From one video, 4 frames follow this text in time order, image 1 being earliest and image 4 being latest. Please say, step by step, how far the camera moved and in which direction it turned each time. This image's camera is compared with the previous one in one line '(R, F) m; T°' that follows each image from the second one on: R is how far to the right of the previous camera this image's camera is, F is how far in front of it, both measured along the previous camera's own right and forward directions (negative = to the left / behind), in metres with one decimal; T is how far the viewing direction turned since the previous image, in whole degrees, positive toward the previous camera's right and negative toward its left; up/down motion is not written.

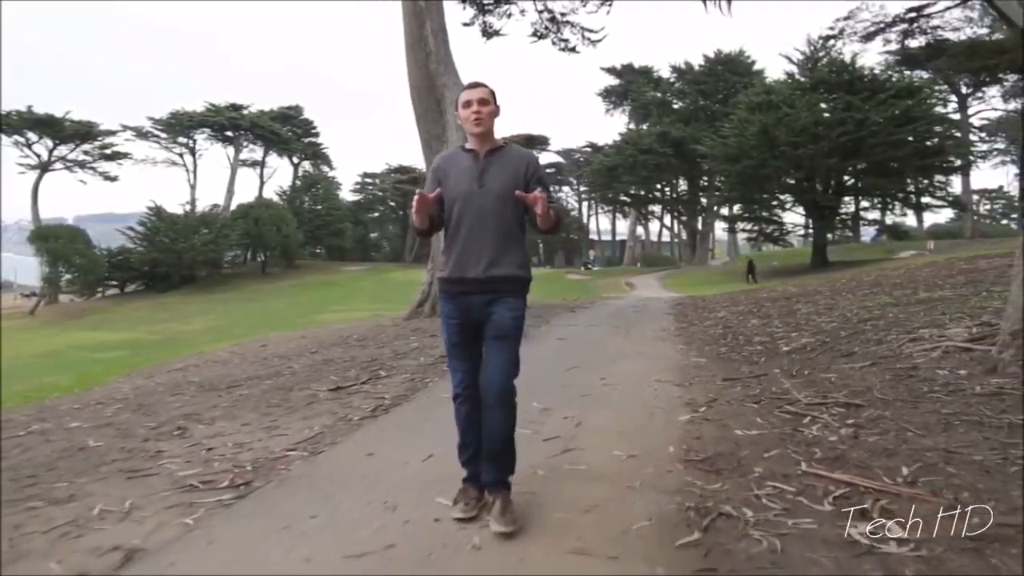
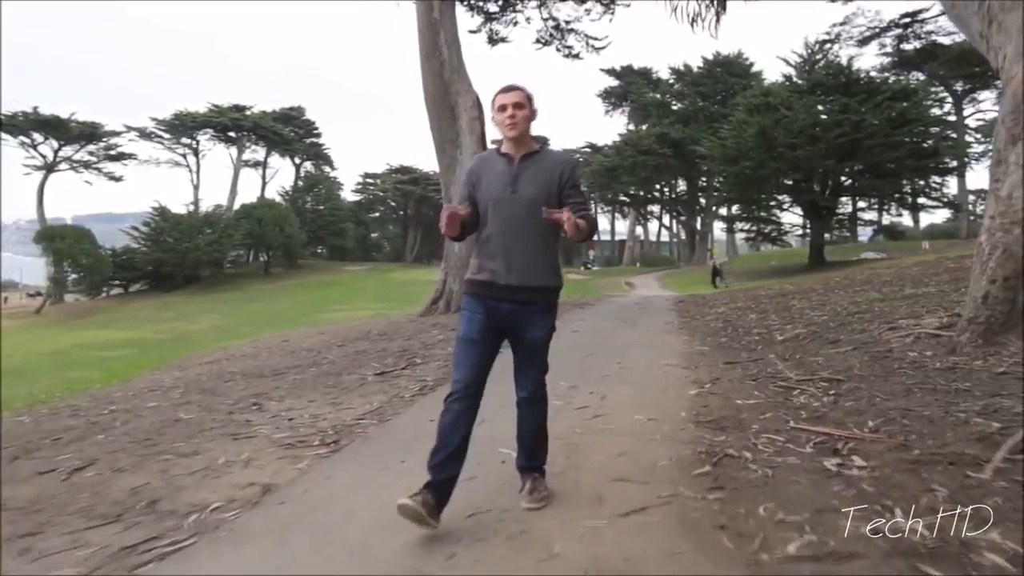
(-0.2, -0.7) m; 0°
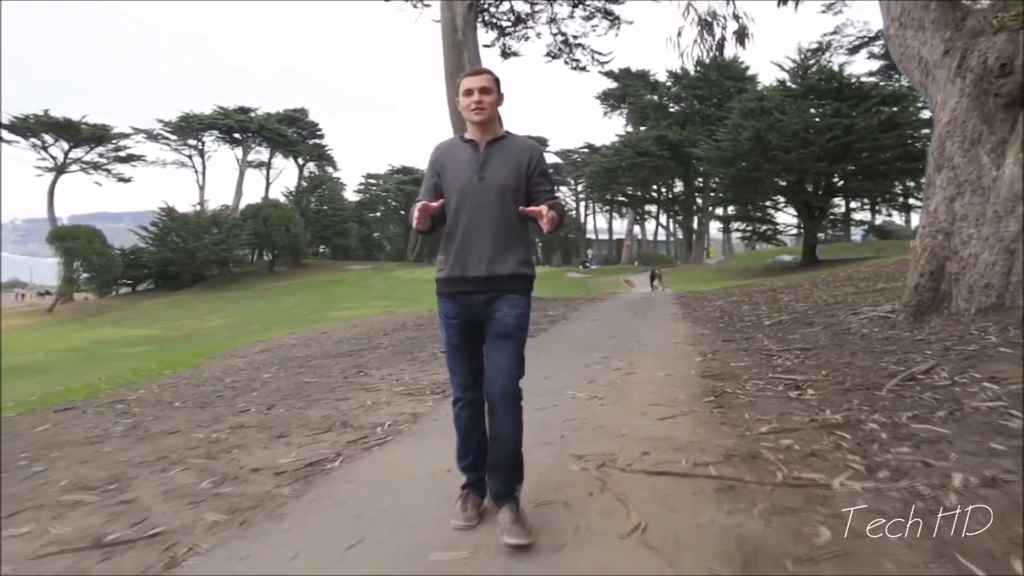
(-0.4, -1.4) m; 0°
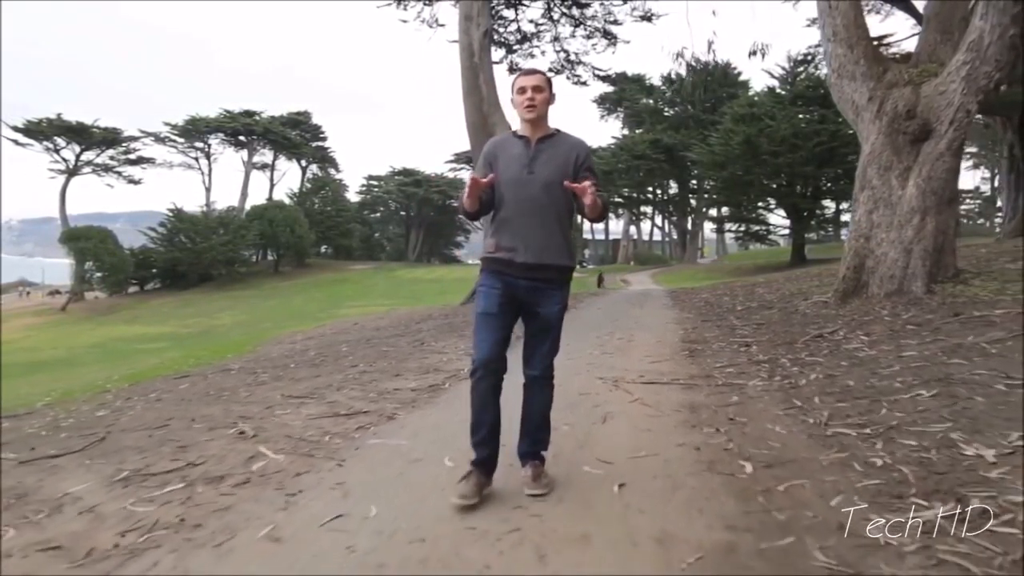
(-0.3, -1.9) m; 0°
